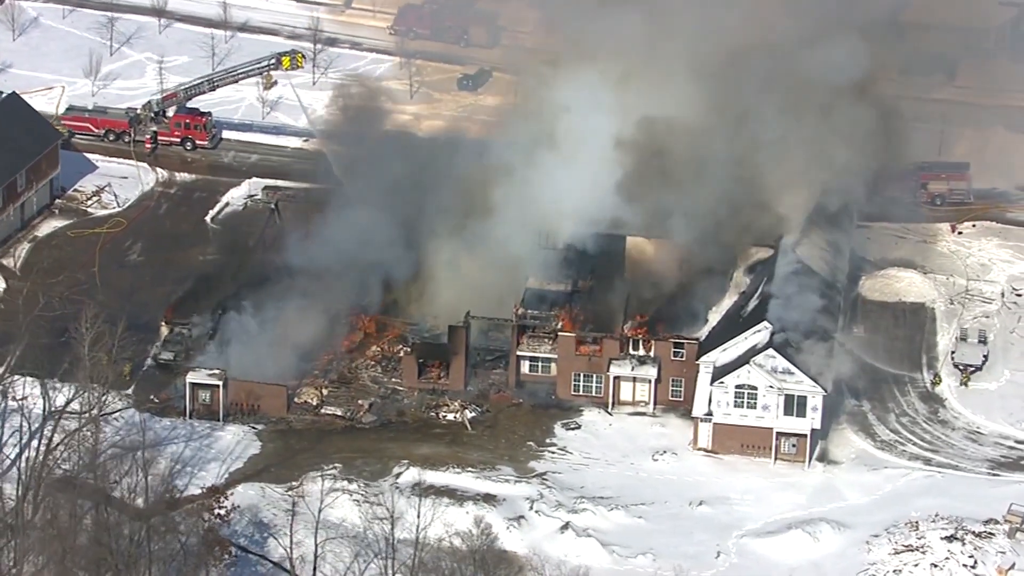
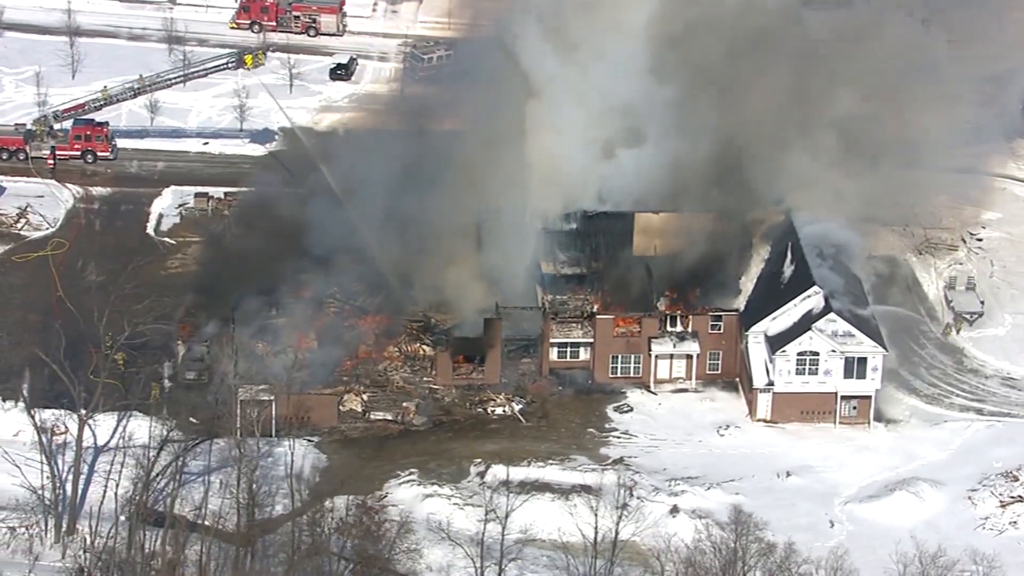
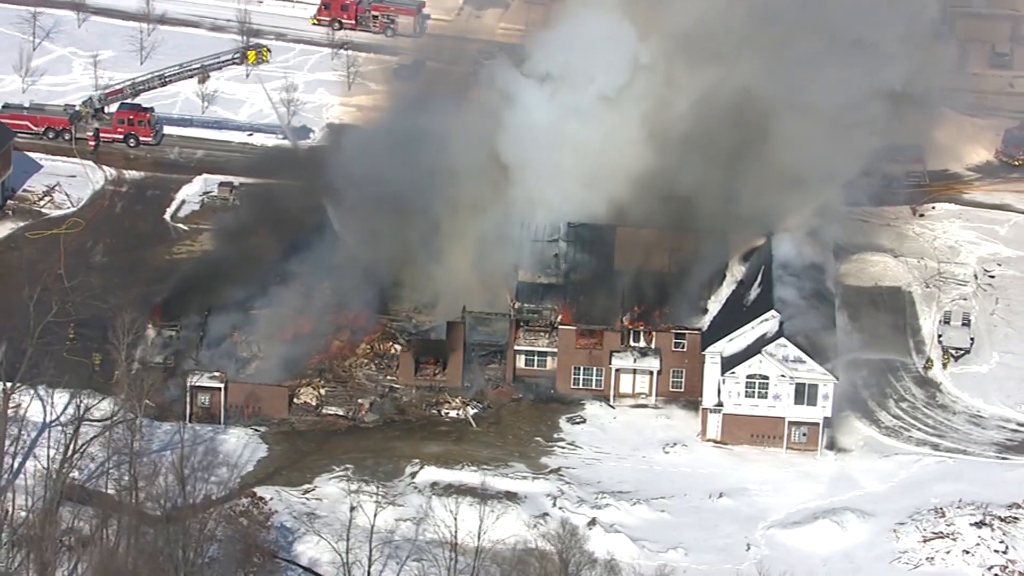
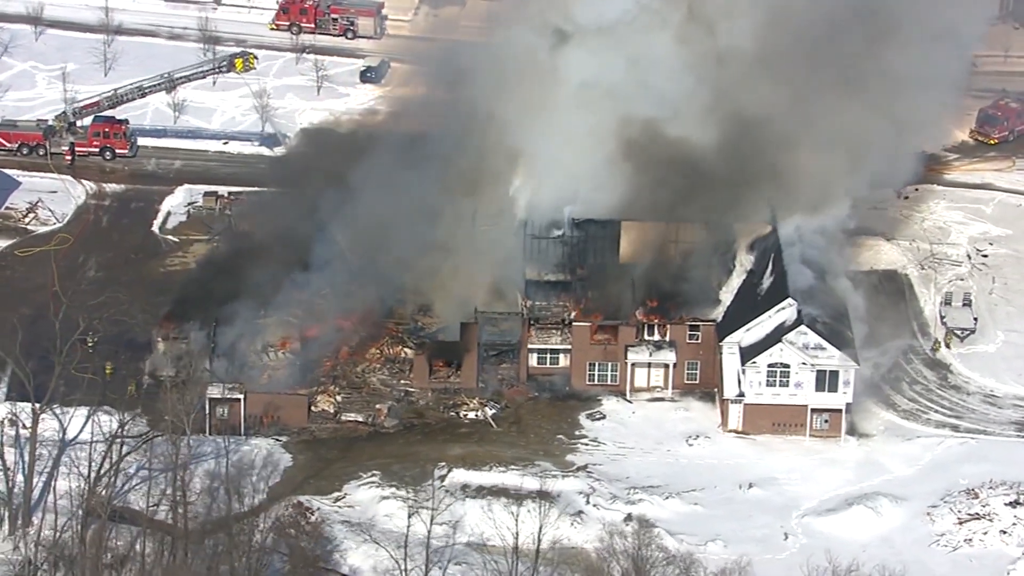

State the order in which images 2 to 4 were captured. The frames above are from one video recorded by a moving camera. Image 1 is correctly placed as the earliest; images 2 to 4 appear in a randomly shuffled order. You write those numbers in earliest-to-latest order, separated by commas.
3, 4, 2
